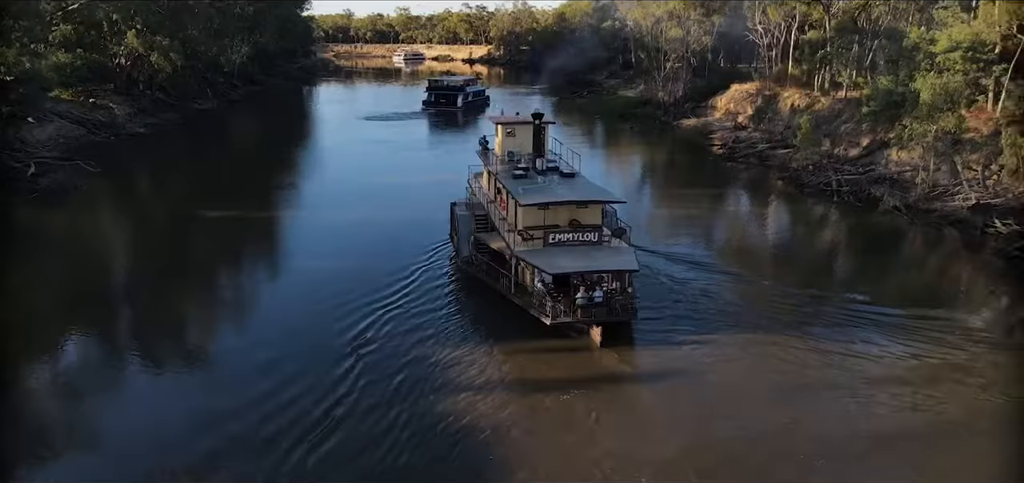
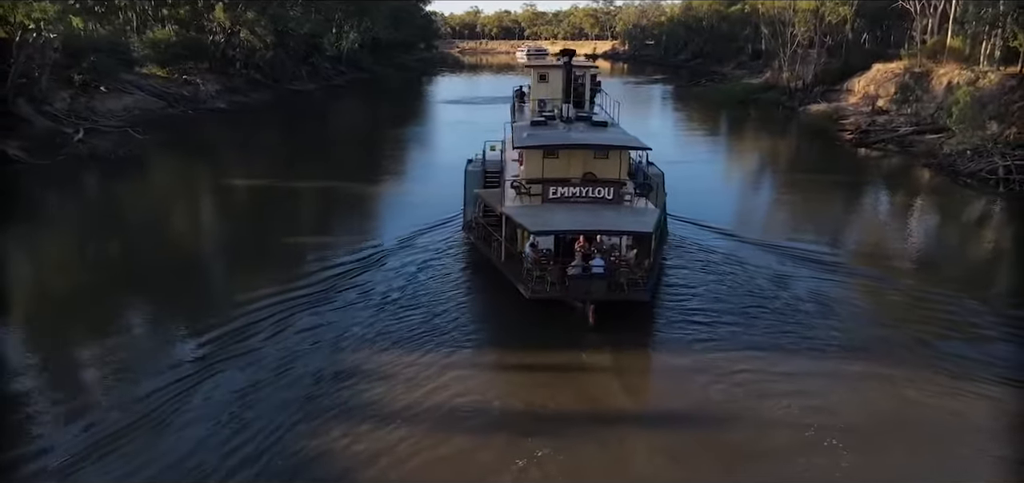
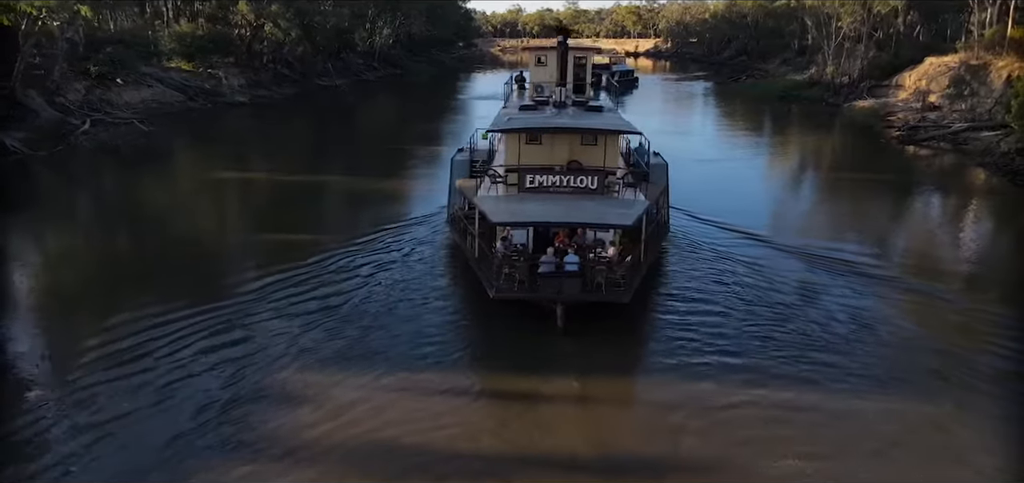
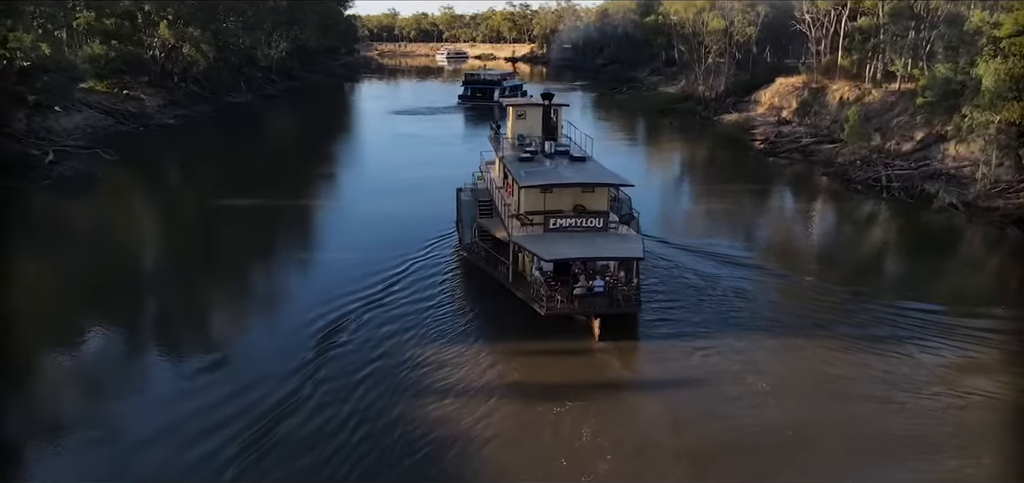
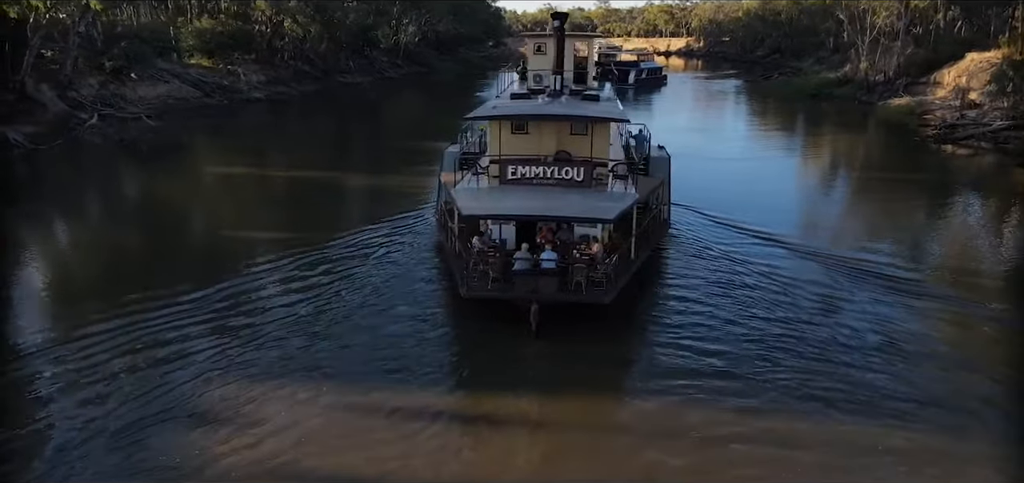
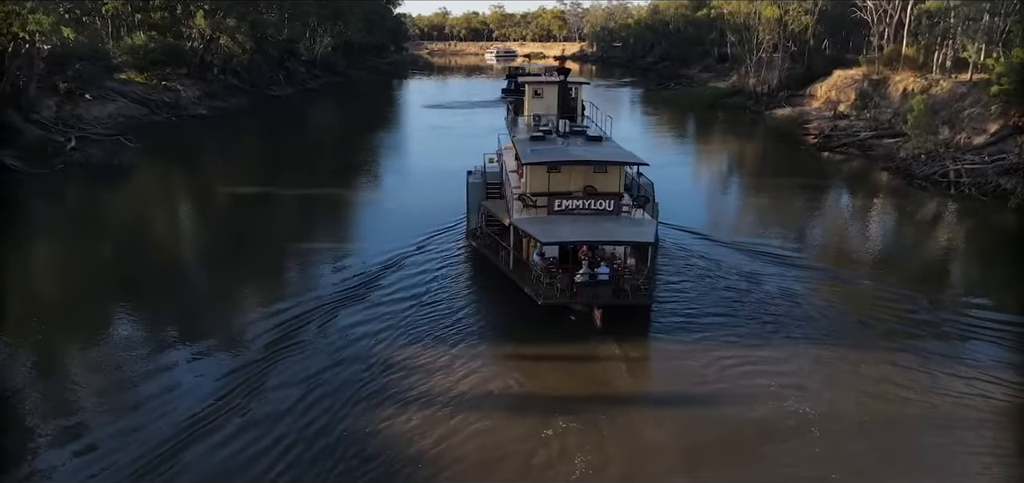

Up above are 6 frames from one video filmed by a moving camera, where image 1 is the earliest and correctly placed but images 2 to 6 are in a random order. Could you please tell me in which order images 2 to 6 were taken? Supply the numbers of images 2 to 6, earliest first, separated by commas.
4, 6, 2, 3, 5
